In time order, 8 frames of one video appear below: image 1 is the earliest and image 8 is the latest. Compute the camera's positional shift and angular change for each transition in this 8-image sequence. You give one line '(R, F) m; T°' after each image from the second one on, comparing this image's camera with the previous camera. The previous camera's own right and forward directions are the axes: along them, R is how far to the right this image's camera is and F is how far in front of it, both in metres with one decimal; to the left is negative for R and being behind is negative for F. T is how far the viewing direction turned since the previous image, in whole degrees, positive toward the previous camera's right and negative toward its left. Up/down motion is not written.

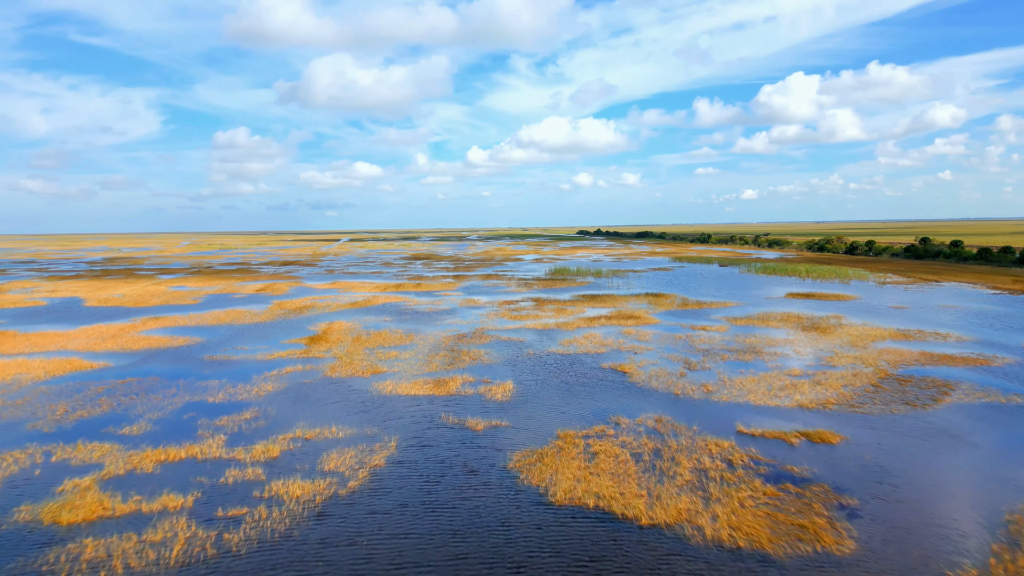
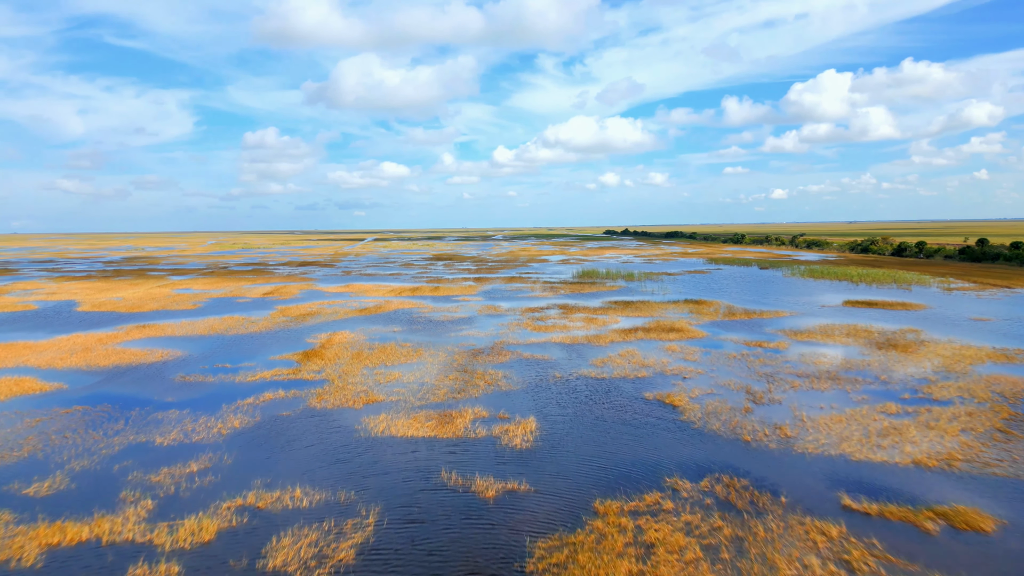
(0.0, +3.0) m; -2°
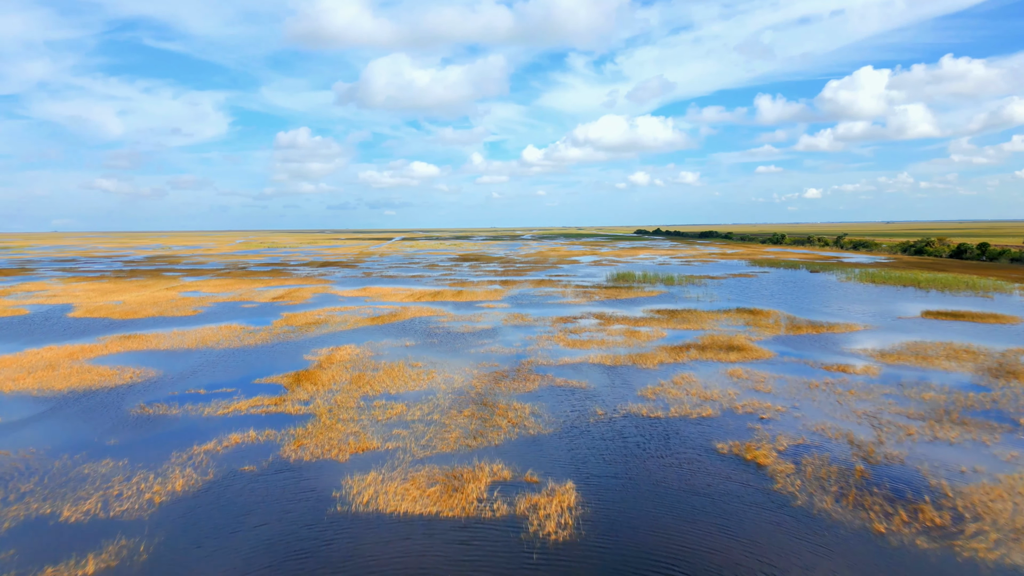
(0.0, +3.2) m; -2°
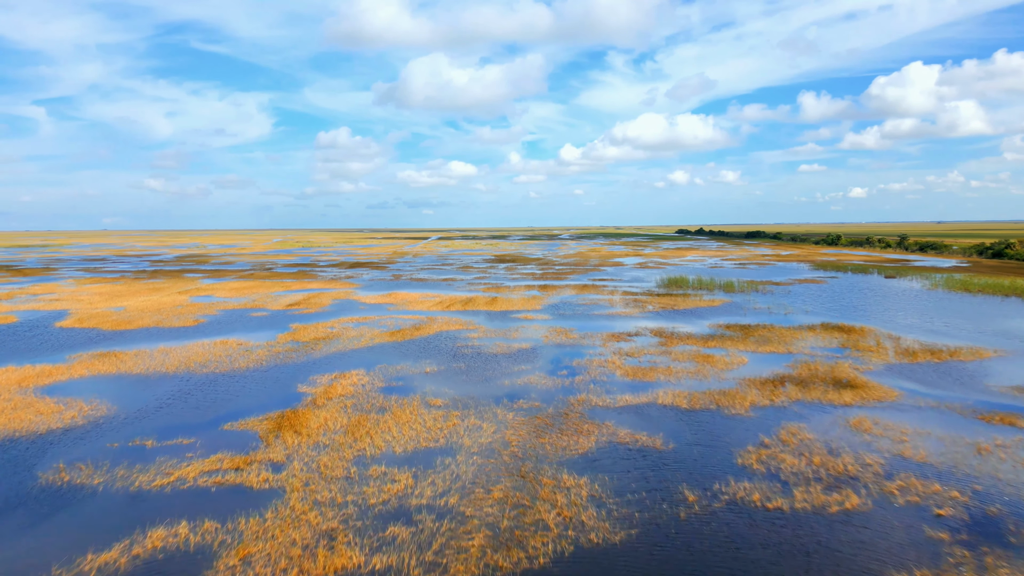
(-0.2, +3.9) m; -3°
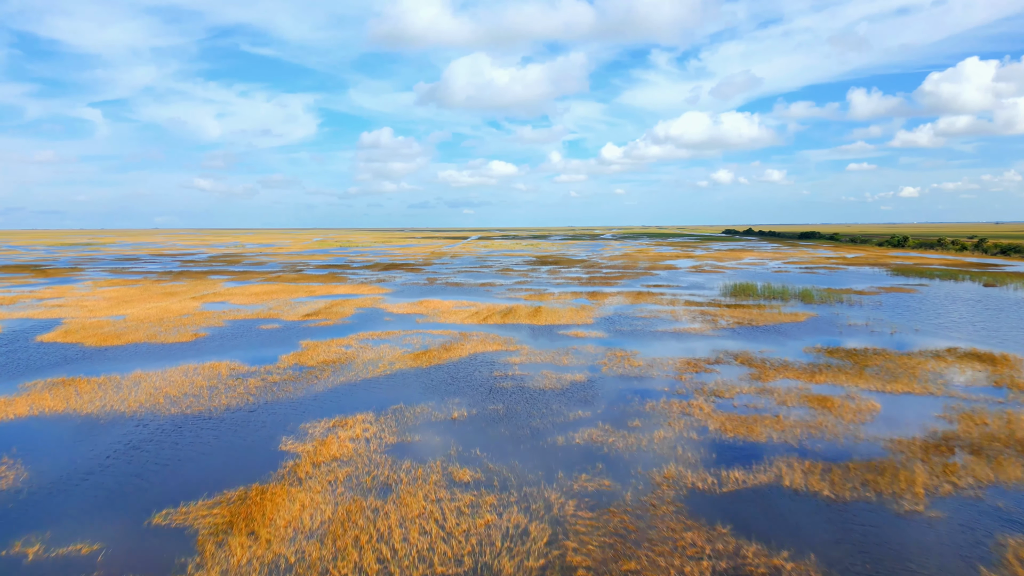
(-0.3, +4.1) m; -3°
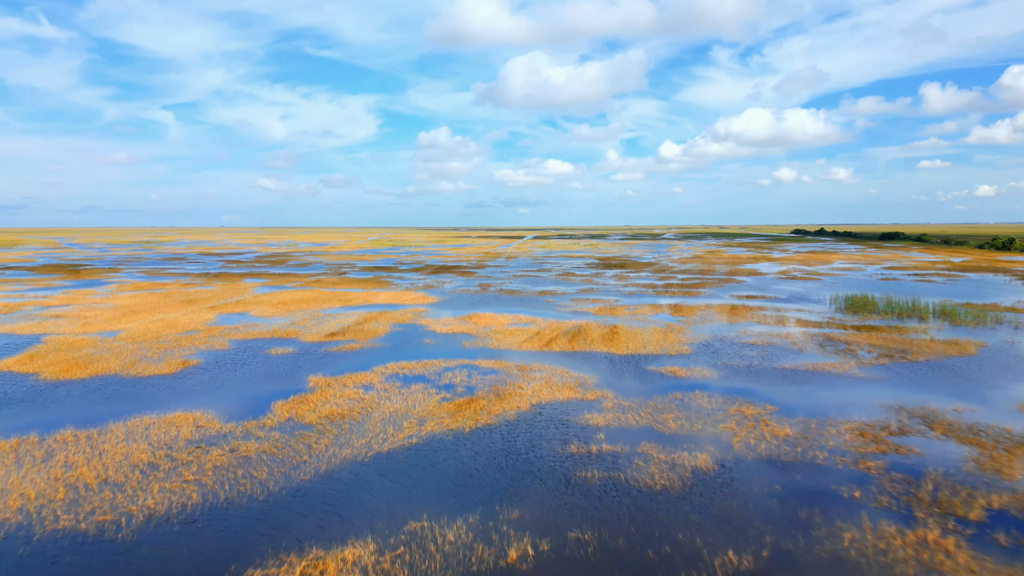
(-0.5, +5.5) m; -4°
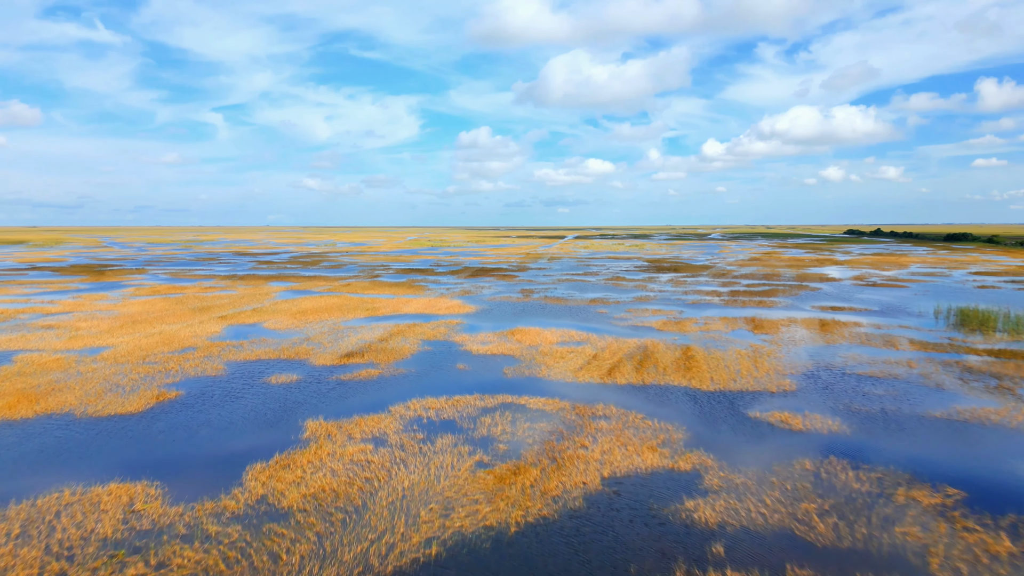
(-0.3, +4.0) m; -3°
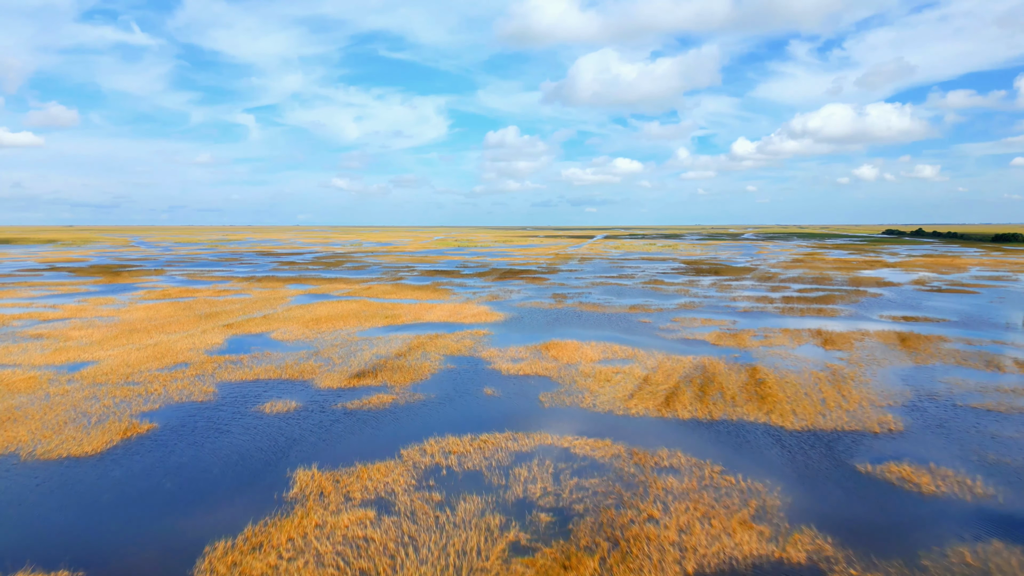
(-0.2, +2.7) m; -2°
